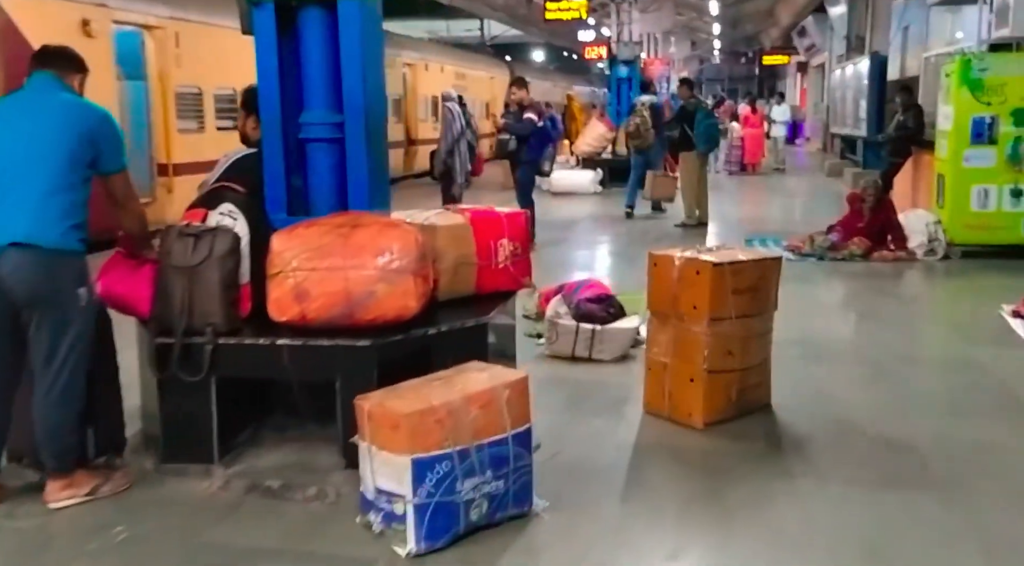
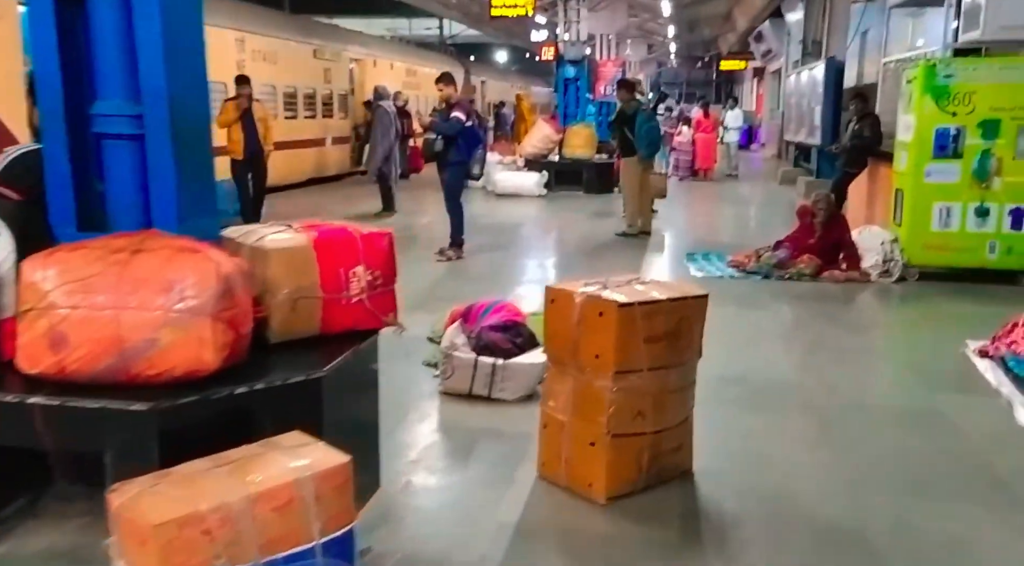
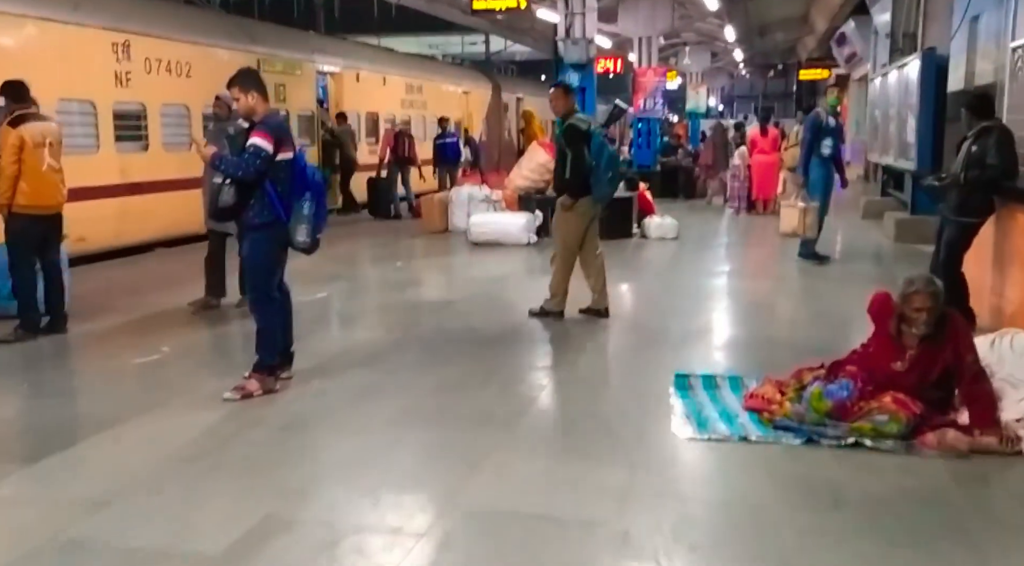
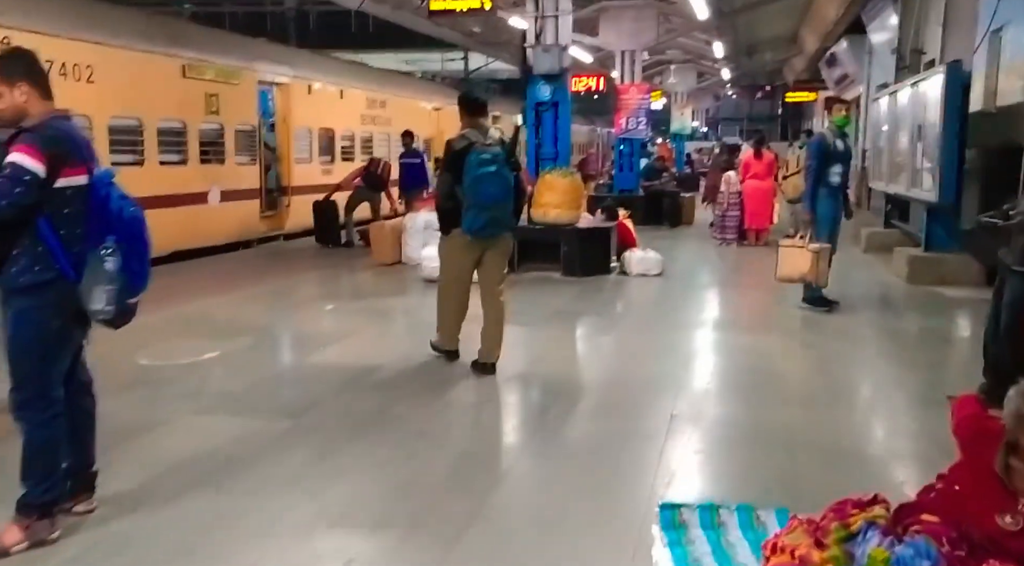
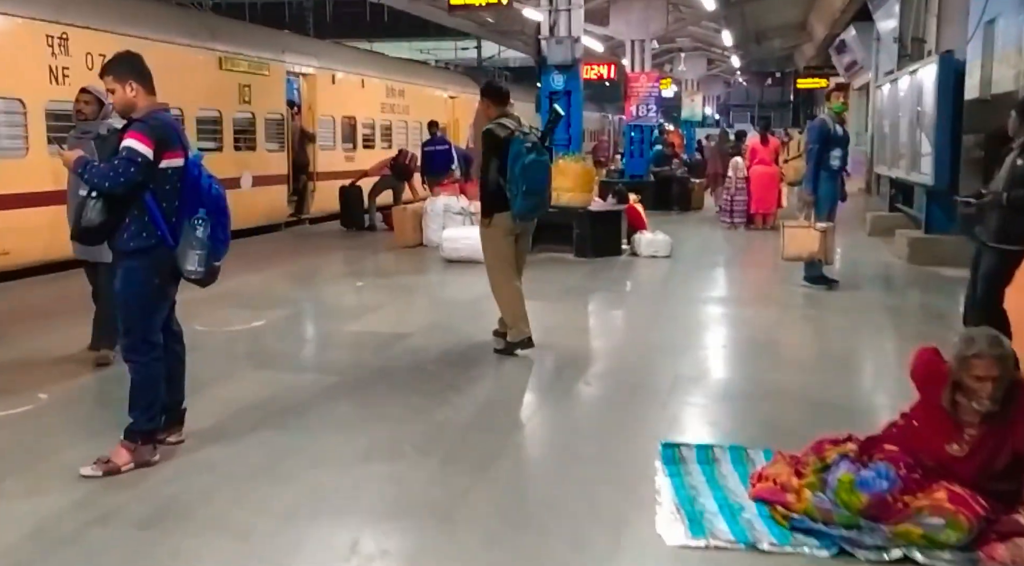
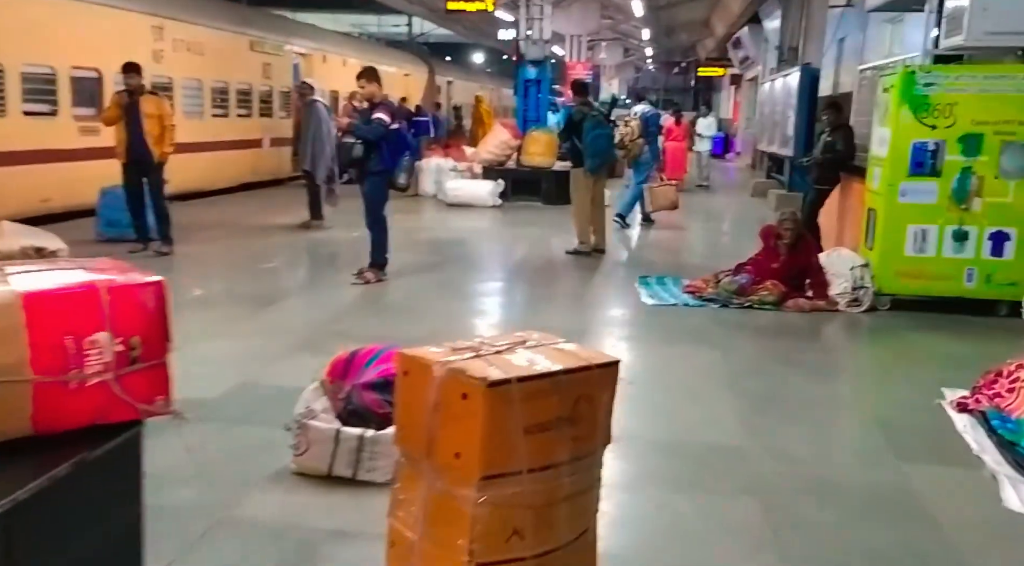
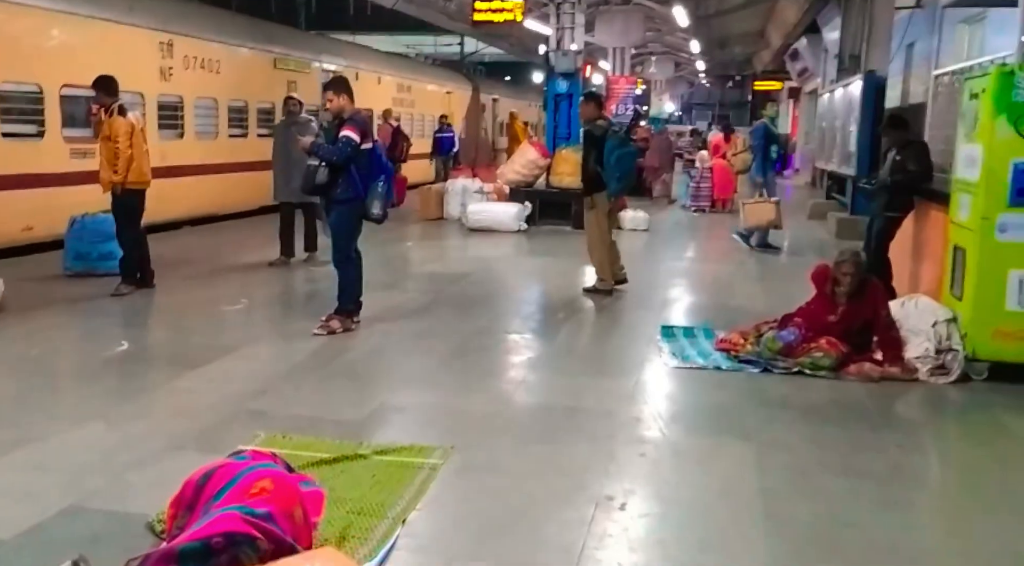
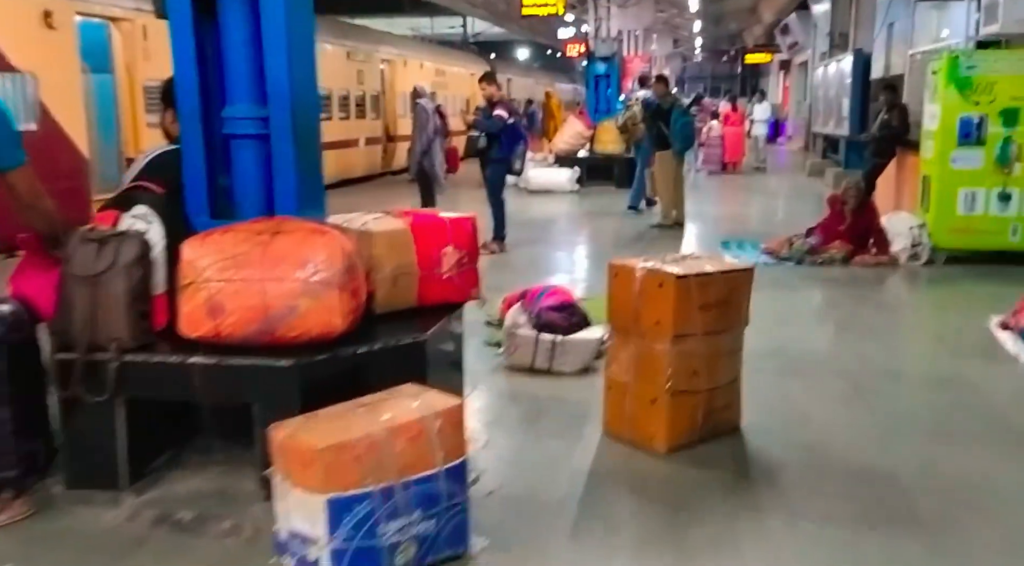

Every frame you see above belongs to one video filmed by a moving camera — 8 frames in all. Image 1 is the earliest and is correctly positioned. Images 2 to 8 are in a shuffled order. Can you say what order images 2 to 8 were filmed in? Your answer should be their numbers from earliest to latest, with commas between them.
8, 2, 6, 7, 3, 5, 4
